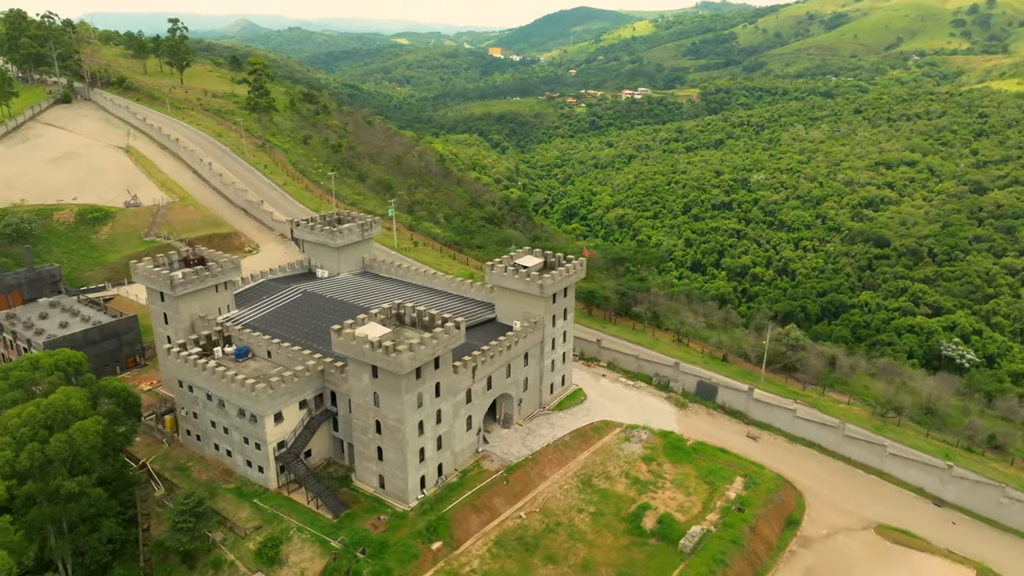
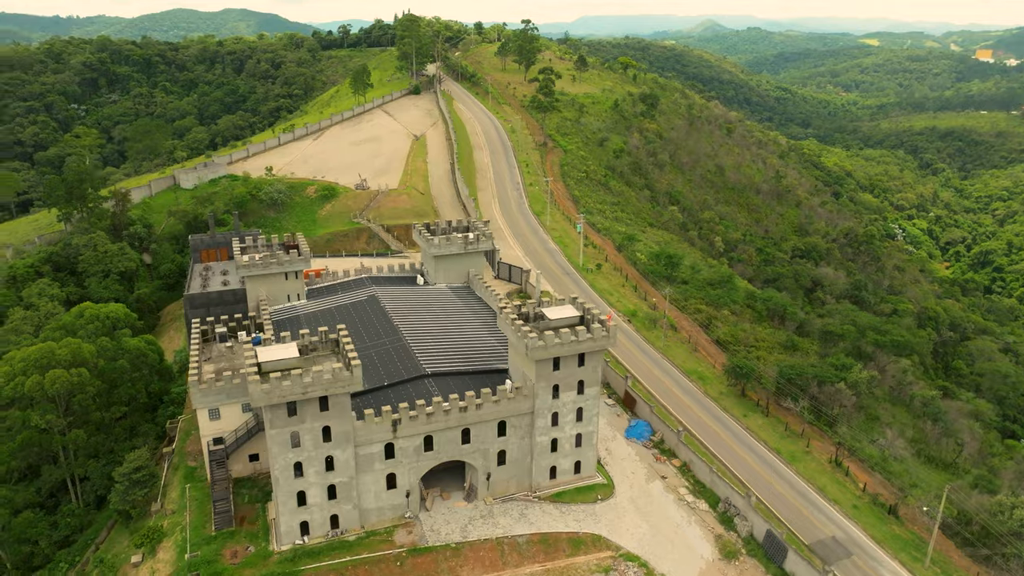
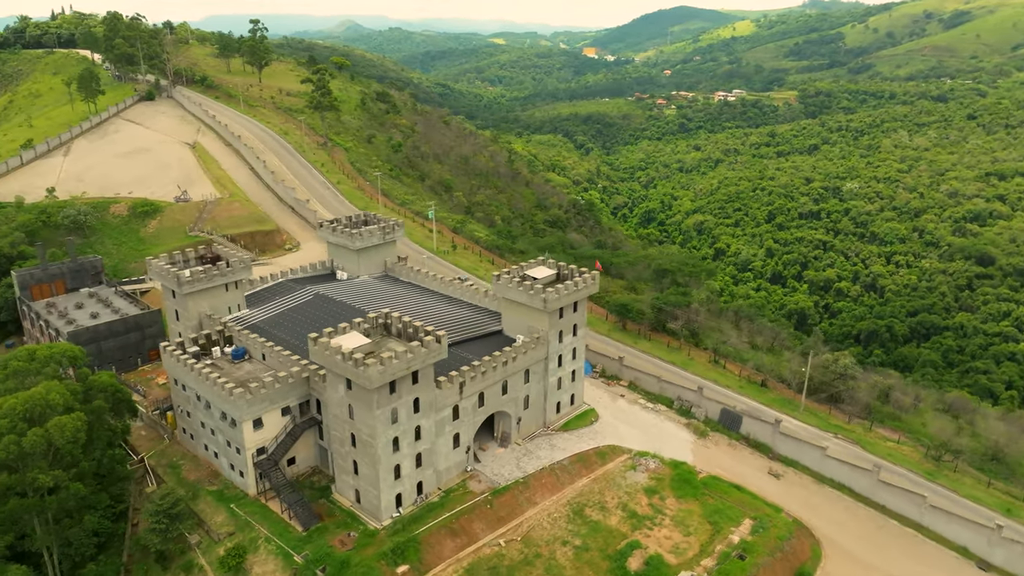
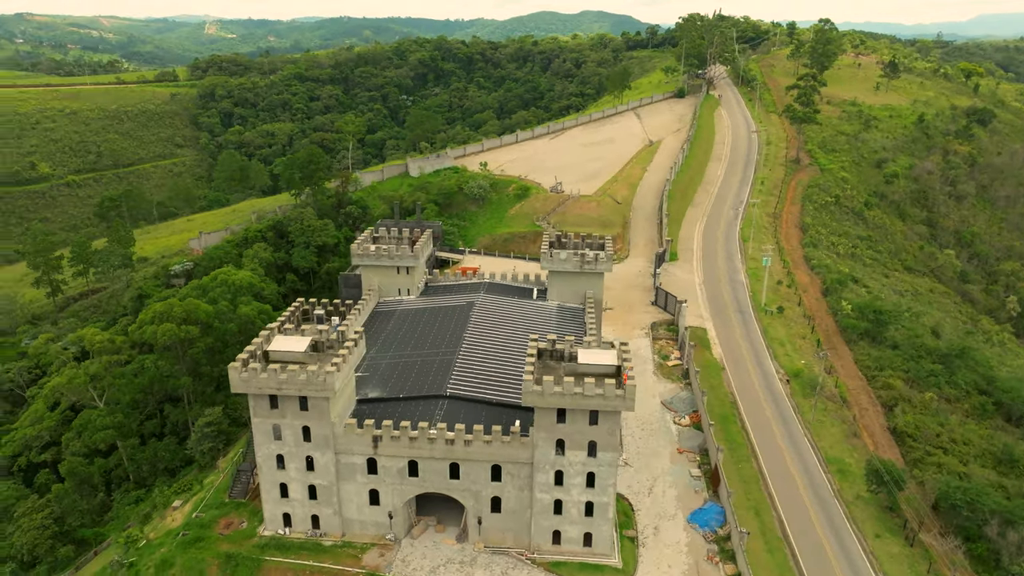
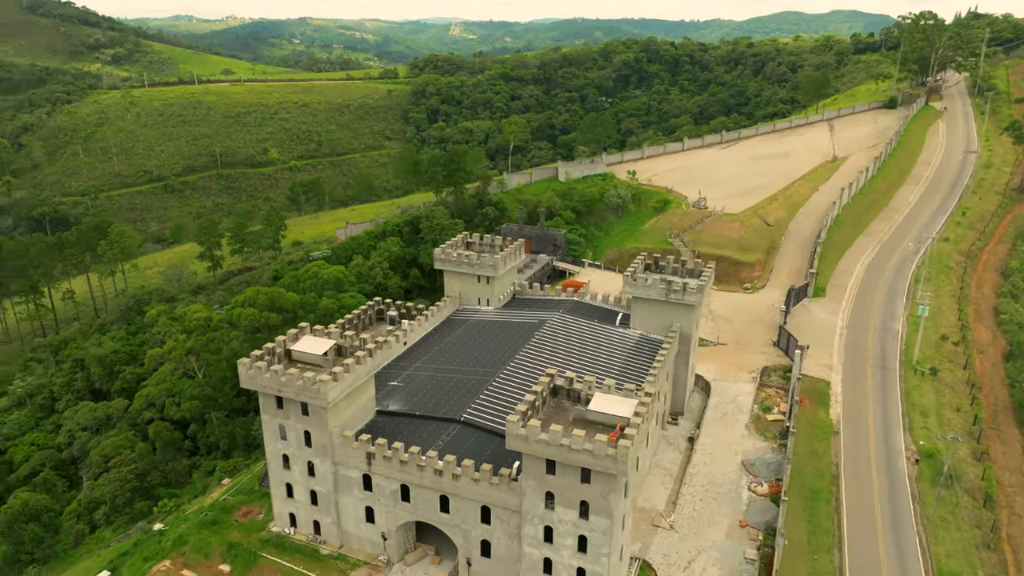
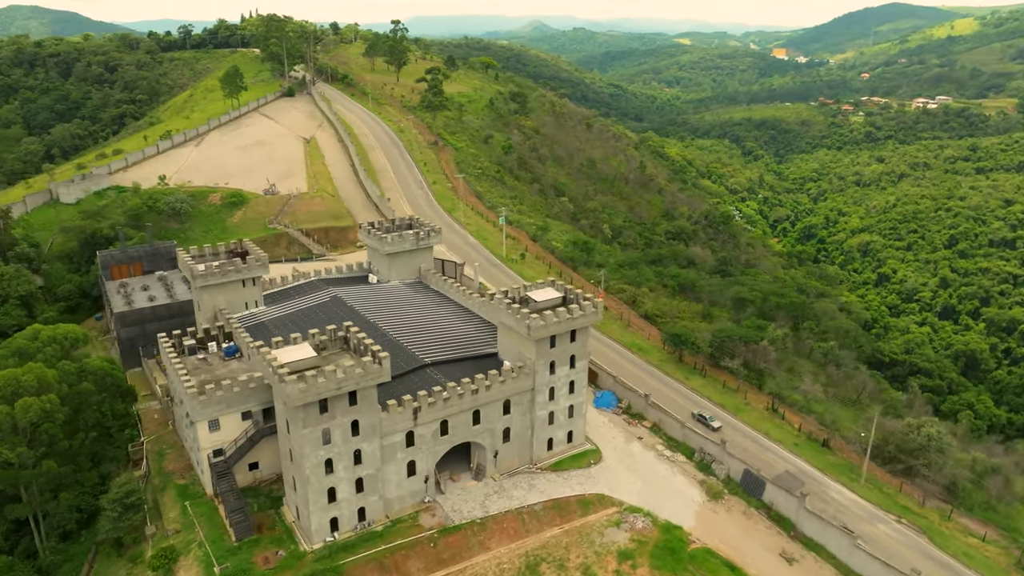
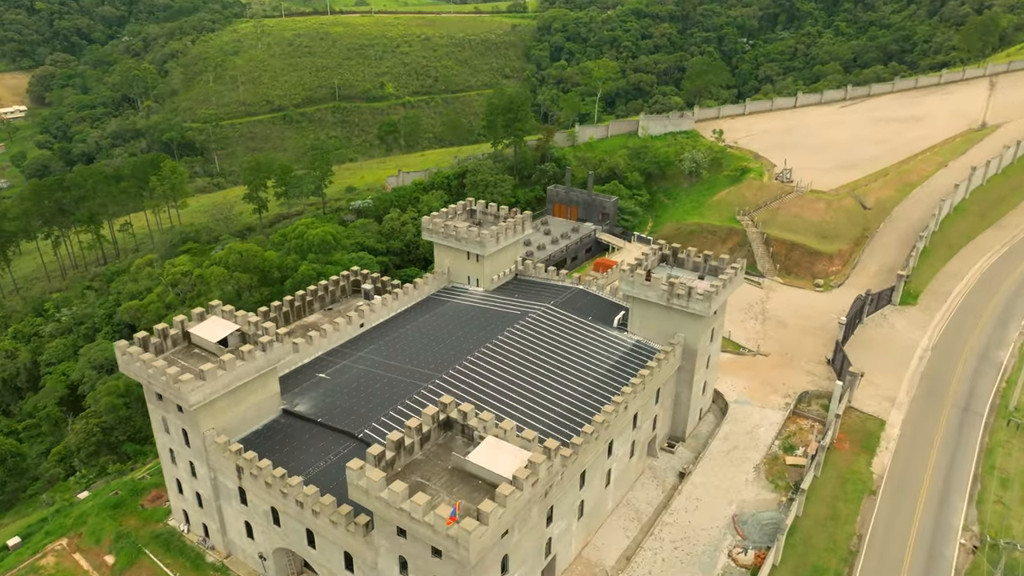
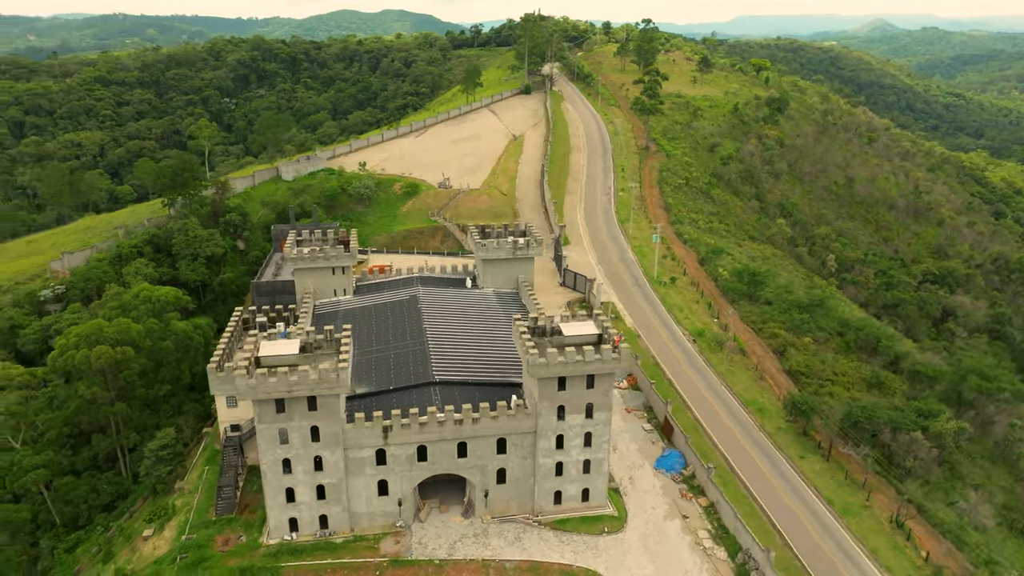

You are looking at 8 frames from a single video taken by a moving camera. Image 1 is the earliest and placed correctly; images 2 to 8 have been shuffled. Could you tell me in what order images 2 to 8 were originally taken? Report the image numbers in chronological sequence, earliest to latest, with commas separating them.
3, 6, 2, 8, 4, 5, 7
